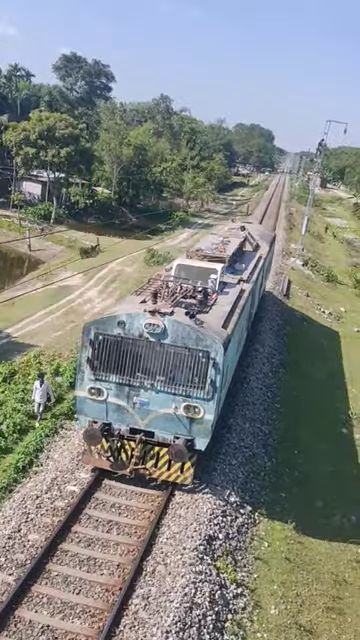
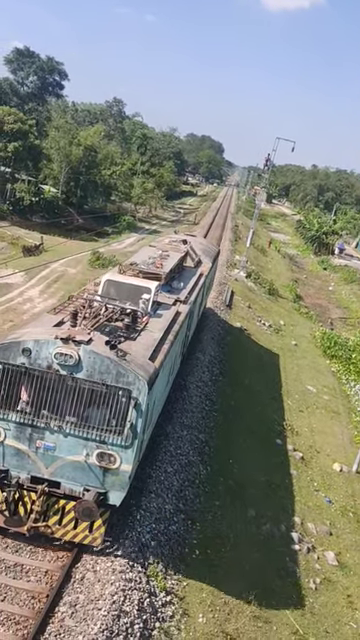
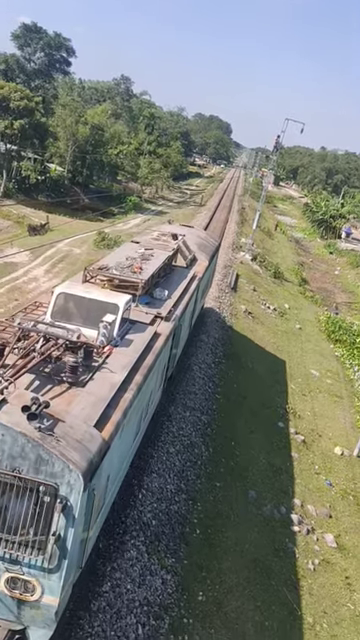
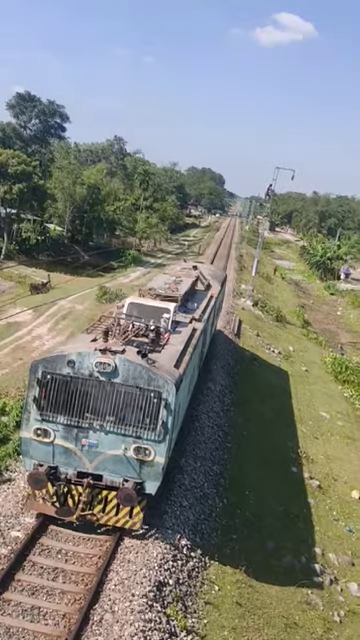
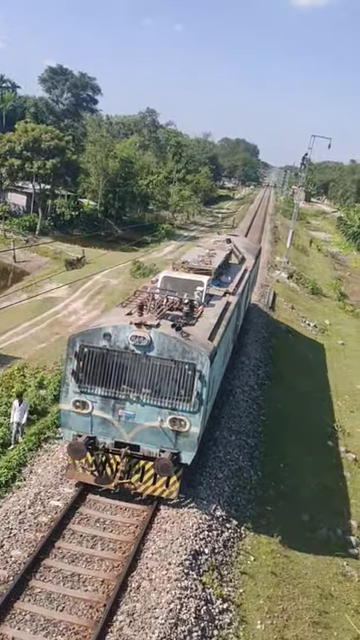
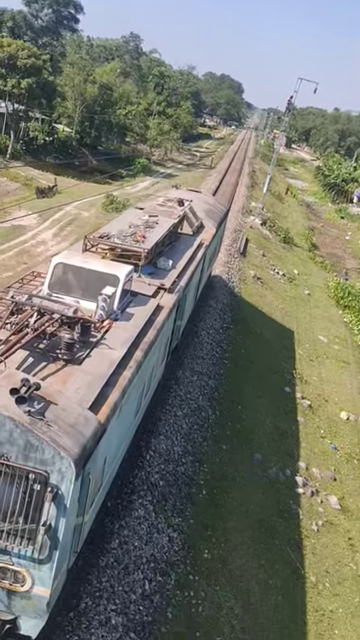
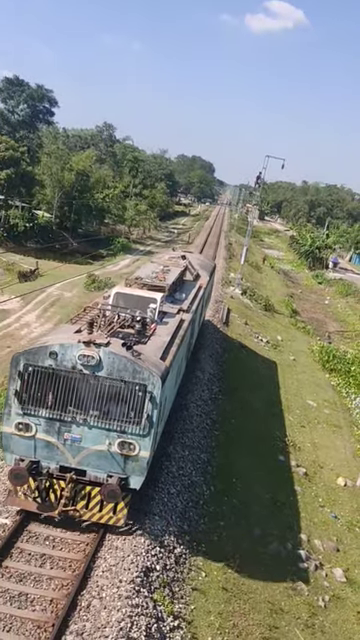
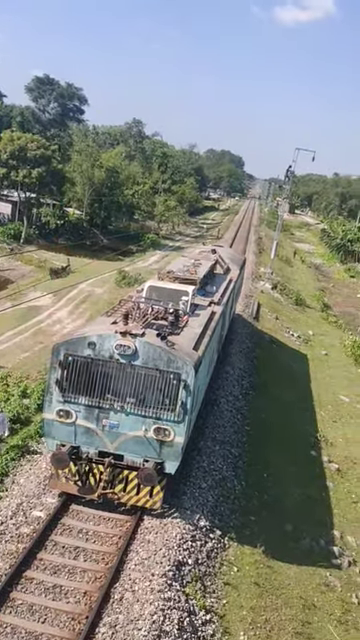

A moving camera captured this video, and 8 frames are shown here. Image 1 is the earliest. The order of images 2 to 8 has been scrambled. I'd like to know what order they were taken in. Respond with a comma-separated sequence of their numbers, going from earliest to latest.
5, 8, 4, 7, 2, 3, 6
